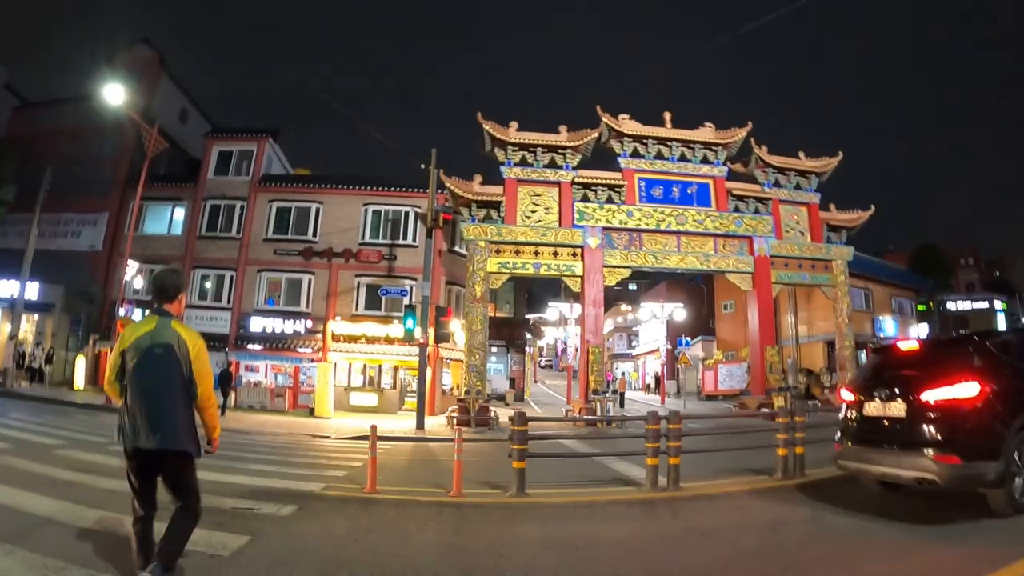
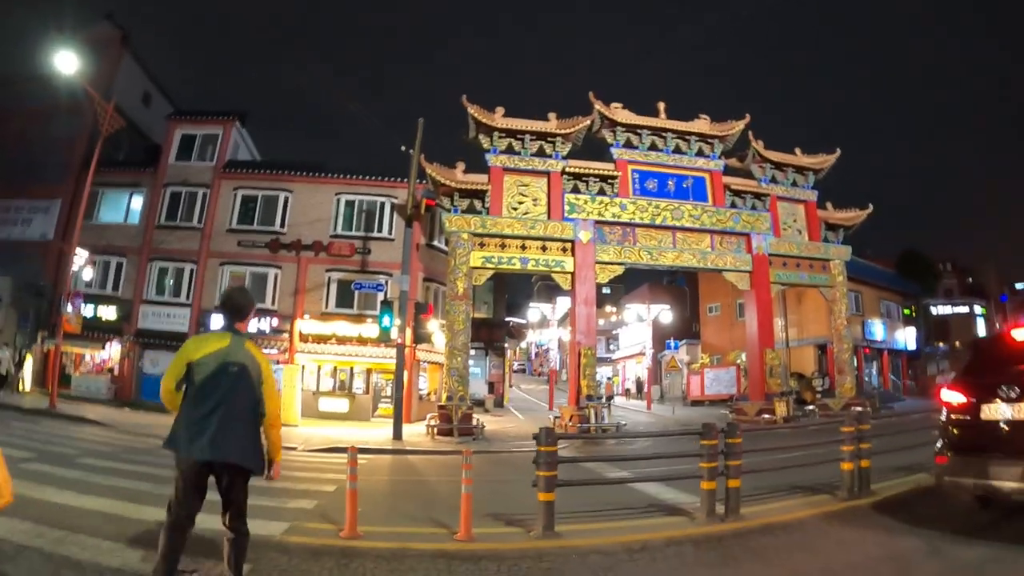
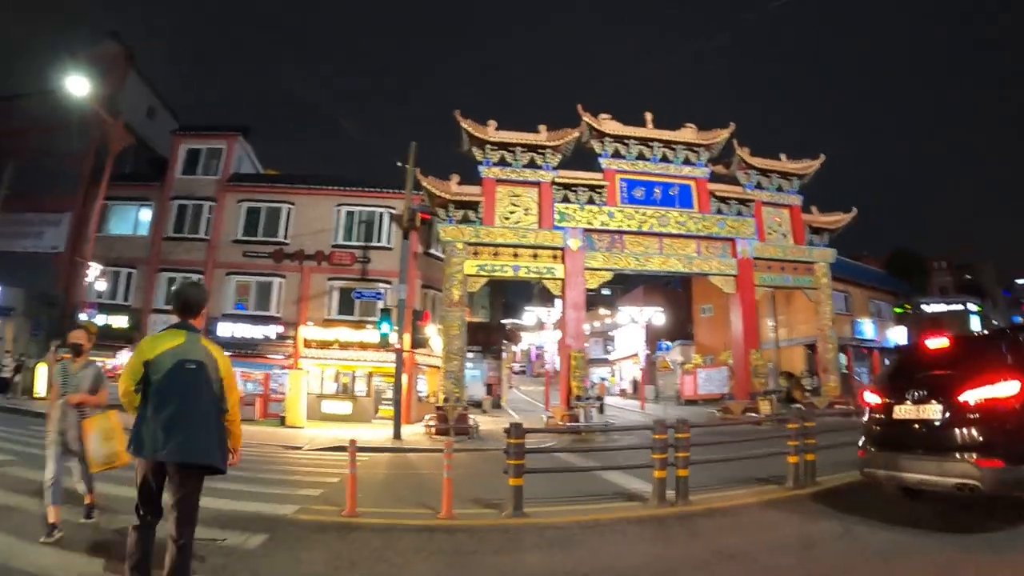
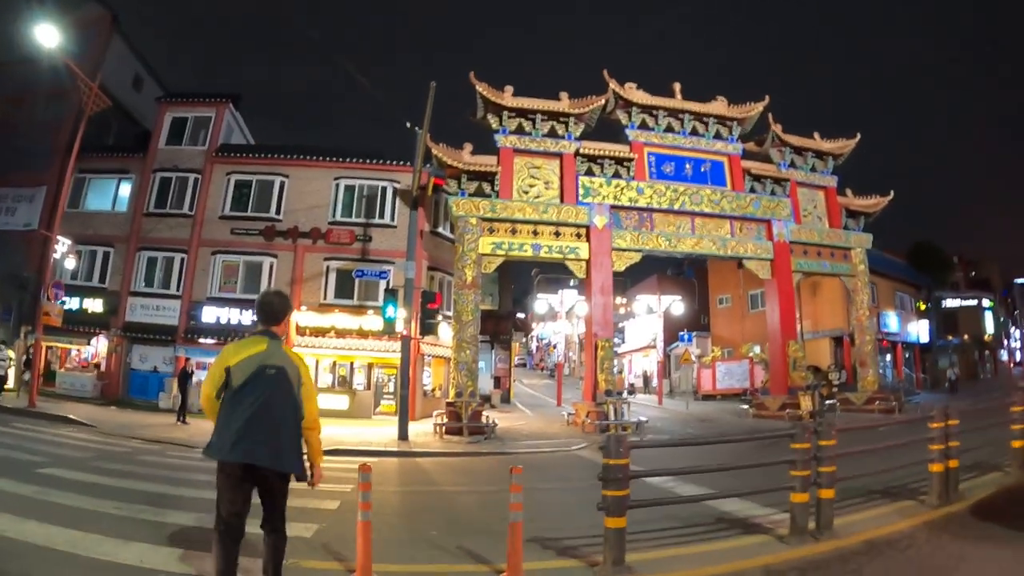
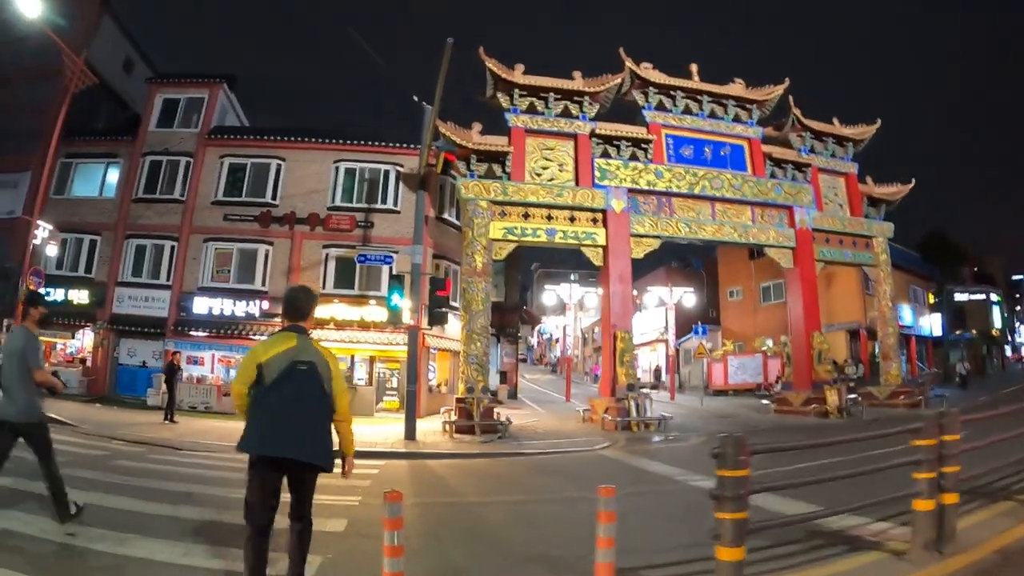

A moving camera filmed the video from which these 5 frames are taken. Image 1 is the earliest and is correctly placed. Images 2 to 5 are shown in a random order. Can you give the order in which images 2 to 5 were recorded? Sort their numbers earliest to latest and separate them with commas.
3, 2, 4, 5
